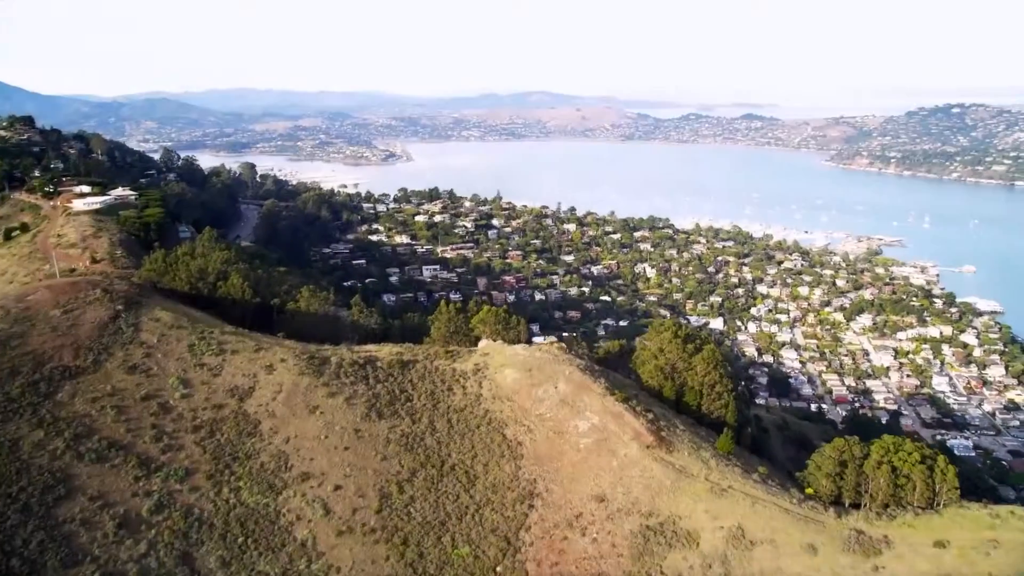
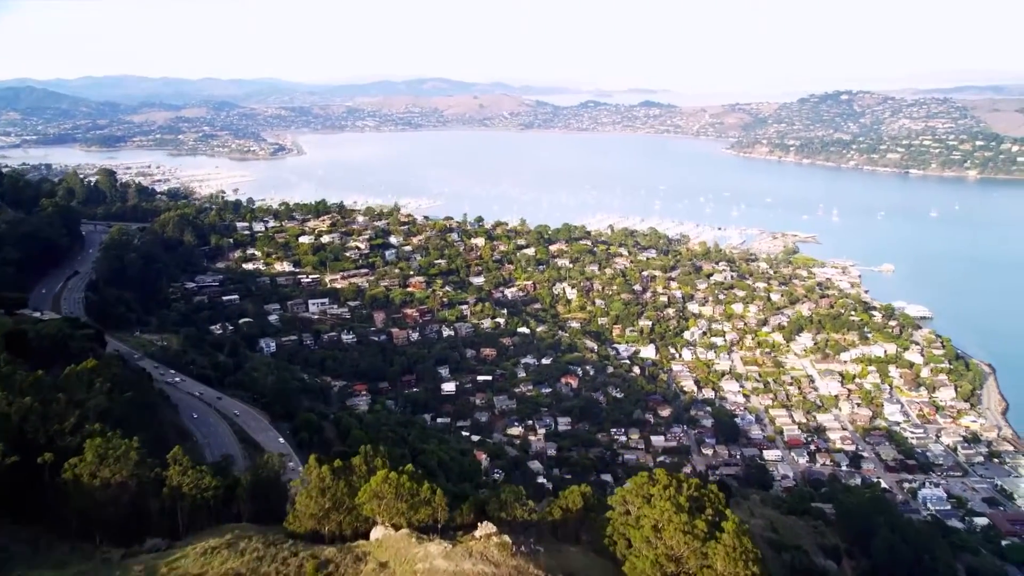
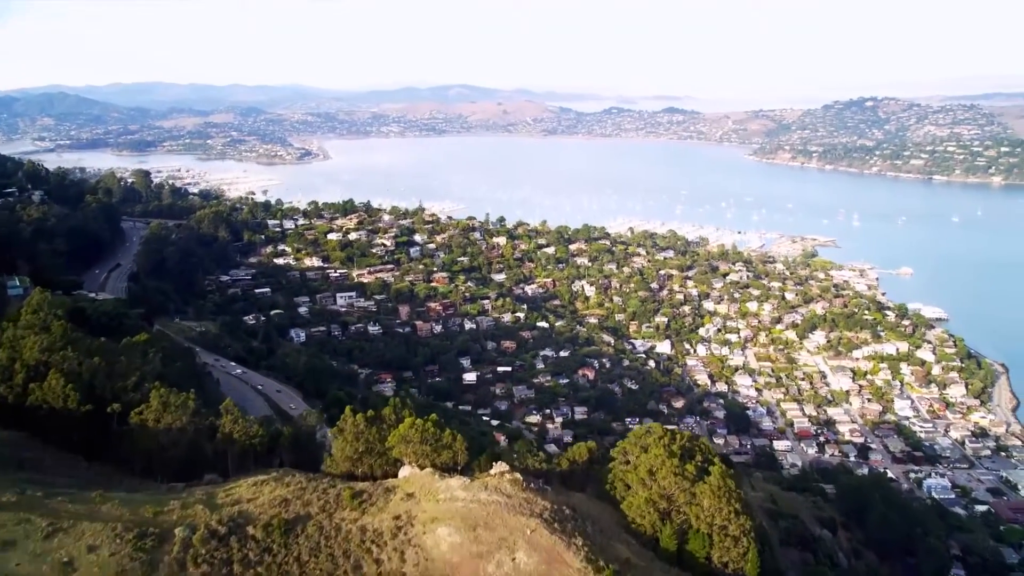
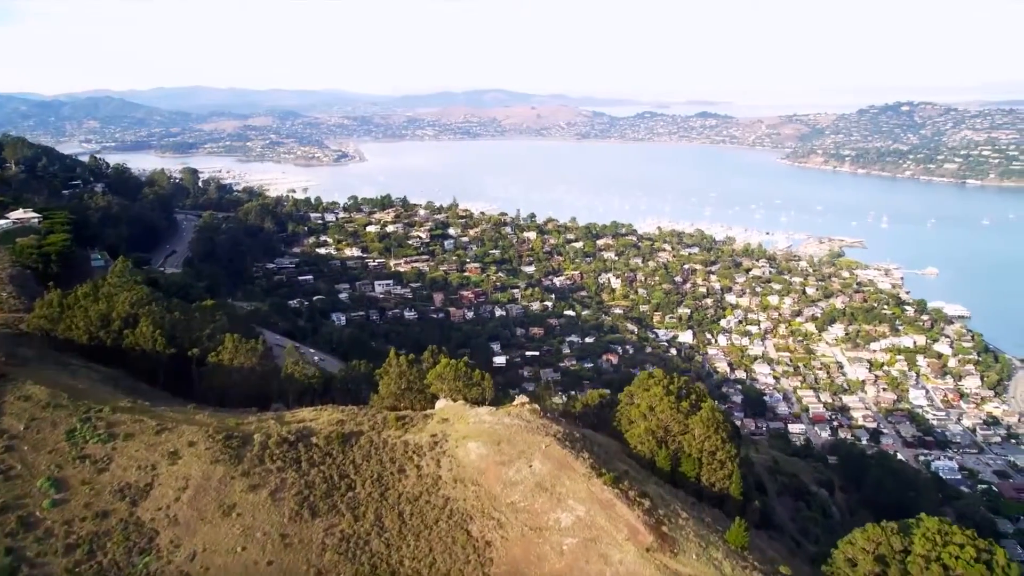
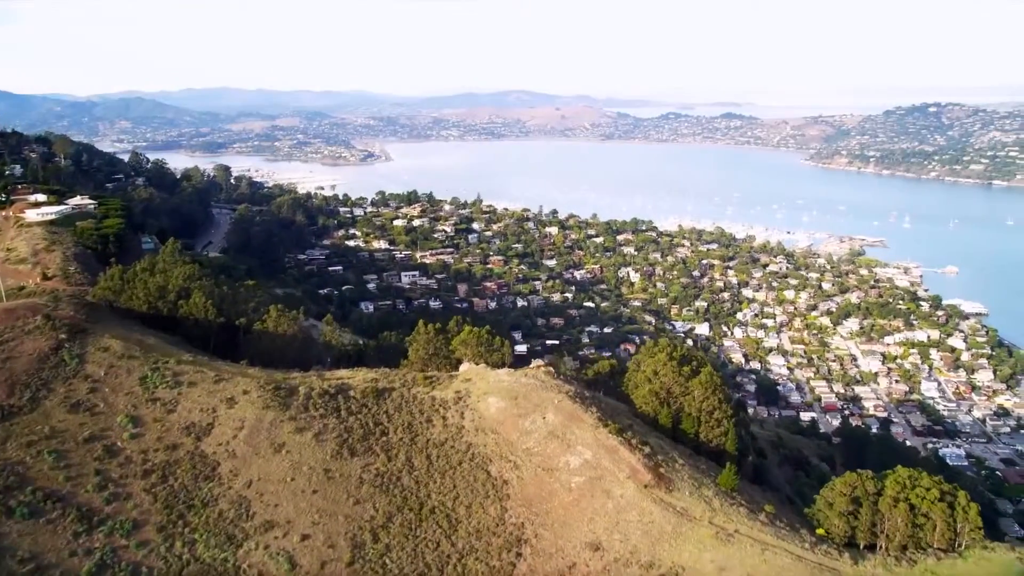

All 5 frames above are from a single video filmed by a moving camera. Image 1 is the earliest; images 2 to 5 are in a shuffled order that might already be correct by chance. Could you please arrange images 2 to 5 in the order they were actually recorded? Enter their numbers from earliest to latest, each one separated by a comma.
5, 4, 3, 2
